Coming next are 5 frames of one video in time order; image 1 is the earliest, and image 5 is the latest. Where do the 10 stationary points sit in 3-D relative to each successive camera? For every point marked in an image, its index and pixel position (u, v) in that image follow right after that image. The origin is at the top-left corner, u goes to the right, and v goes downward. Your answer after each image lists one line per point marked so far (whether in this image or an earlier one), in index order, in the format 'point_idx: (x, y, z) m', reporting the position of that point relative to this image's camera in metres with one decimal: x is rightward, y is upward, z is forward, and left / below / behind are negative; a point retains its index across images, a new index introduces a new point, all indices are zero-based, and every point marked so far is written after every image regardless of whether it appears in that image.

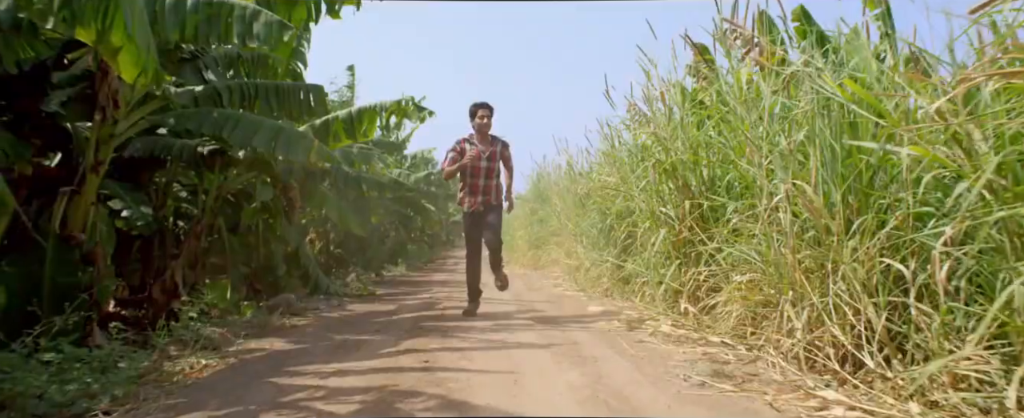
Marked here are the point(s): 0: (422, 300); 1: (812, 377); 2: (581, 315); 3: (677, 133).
0: (-0.8, -0.9, +6.6) m
1: (+1.2, -0.7, +2.9) m
2: (+0.5, -0.8, +5.2) m
3: (+1.2, +0.6, +5.1) m
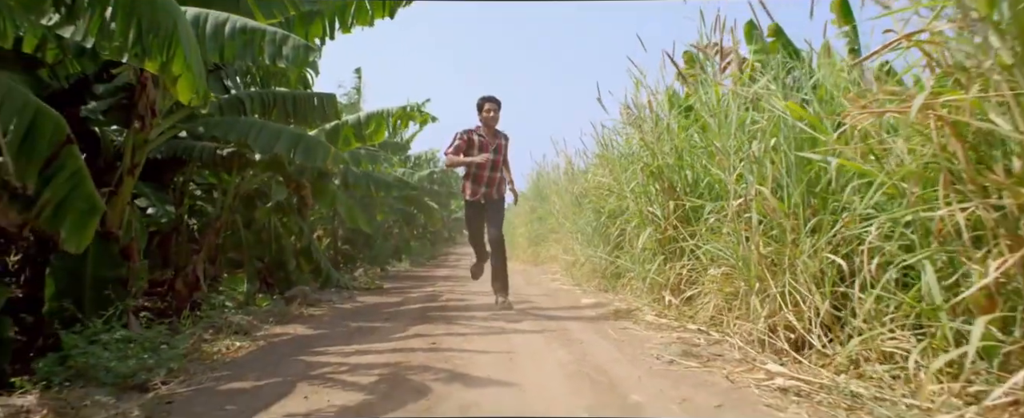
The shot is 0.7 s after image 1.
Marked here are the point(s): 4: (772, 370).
0: (-0.8, -0.8, +7.0) m
1: (+1.2, -0.7, +3.4) m
2: (+0.5, -0.8, +5.7) m
3: (+1.2, +0.6, +5.5) m
4: (+1.1, -0.7, +2.9) m
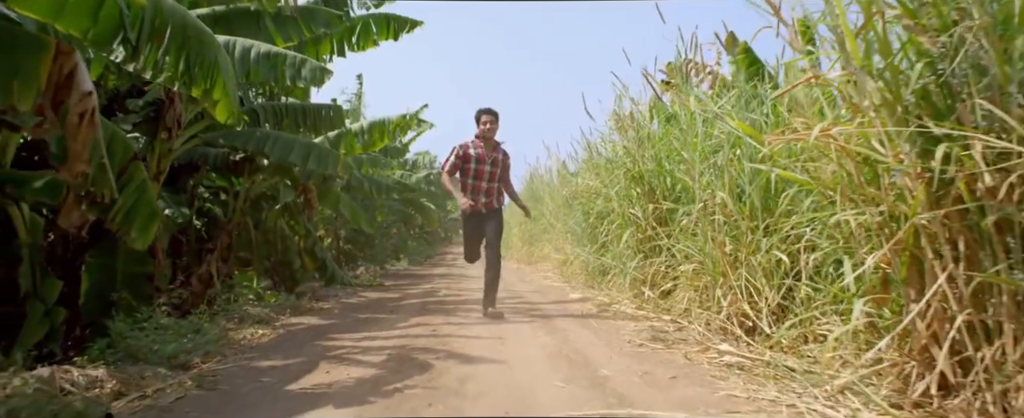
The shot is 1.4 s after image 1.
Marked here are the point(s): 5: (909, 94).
0: (-0.9, -0.9, +7.5) m
1: (+1.2, -0.7, +3.9) m
2: (+0.4, -0.8, +6.2) m
3: (+1.1, +0.5, +6.0) m
4: (+1.0, -0.7, +3.4) m
5: (+1.2, +0.4, +2.1) m
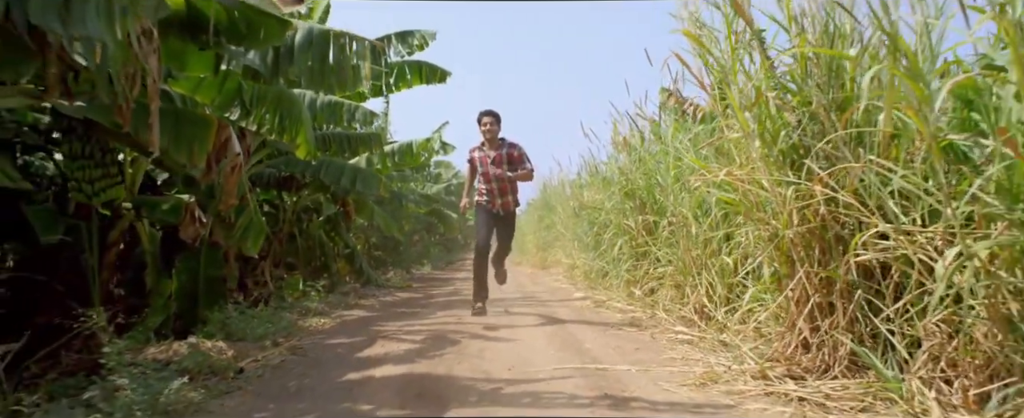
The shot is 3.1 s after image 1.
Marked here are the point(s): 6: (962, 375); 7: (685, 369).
0: (-0.8, -1.0, +8.6) m
1: (+1.2, -0.8, +4.9) m
2: (+0.6, -0.9, +7.3) m
3: (+1.2, +0.4, +7.1) m
4: (+1.1, -0.8, +4.5) m
5: (+1.2, +0.3, +3.2) m
6: (+1.5, -0.6, +2.3) m
7: (+0.8, -0.8, +3.3) m
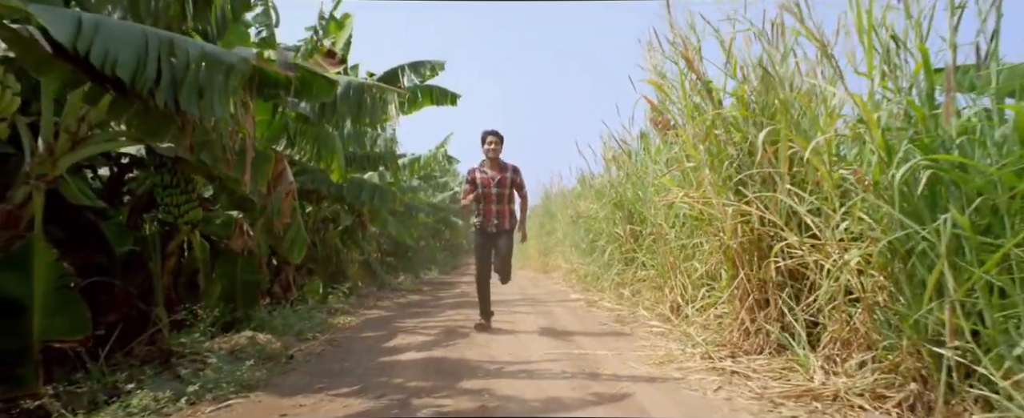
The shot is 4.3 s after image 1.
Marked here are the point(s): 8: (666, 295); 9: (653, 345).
0: (-0.7, -1.1, +9.4) m
1: (+1.2, -0.9, +5.7) m
2: (+0.6, -1.0, +8.0) m
3: (+1.2, +0.3, +7.9) m
4: (+1.1, -0.9, +5.3) m
5: (+1.2, +0.2, +4.0) m
6: (+1.5, -0.6, +3.1) m
7: (+0.8, -0.8, +4.1) m
8: (+1.3, -0.7, +5.9) m
9: (+0.9, -0.9, +4.5) m
